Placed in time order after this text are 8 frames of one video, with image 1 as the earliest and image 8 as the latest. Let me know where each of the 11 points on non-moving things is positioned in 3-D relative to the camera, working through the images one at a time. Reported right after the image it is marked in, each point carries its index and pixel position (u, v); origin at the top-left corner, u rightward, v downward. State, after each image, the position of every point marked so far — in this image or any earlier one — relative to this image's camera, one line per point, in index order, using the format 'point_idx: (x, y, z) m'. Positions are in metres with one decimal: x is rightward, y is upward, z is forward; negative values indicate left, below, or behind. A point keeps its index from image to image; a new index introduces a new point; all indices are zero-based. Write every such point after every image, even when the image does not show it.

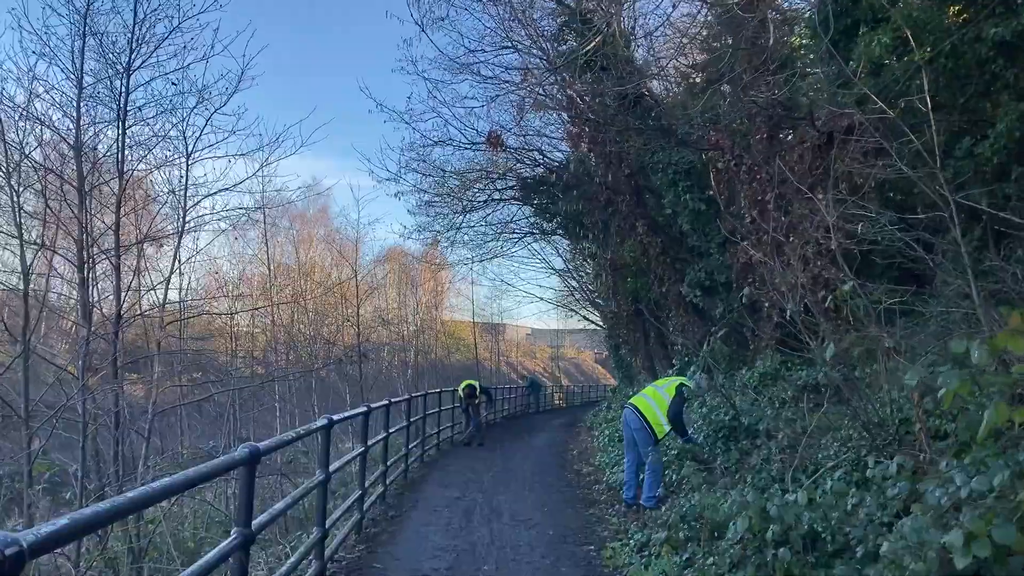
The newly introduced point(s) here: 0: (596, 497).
0: (+1.2, -3.0, +11.7) m
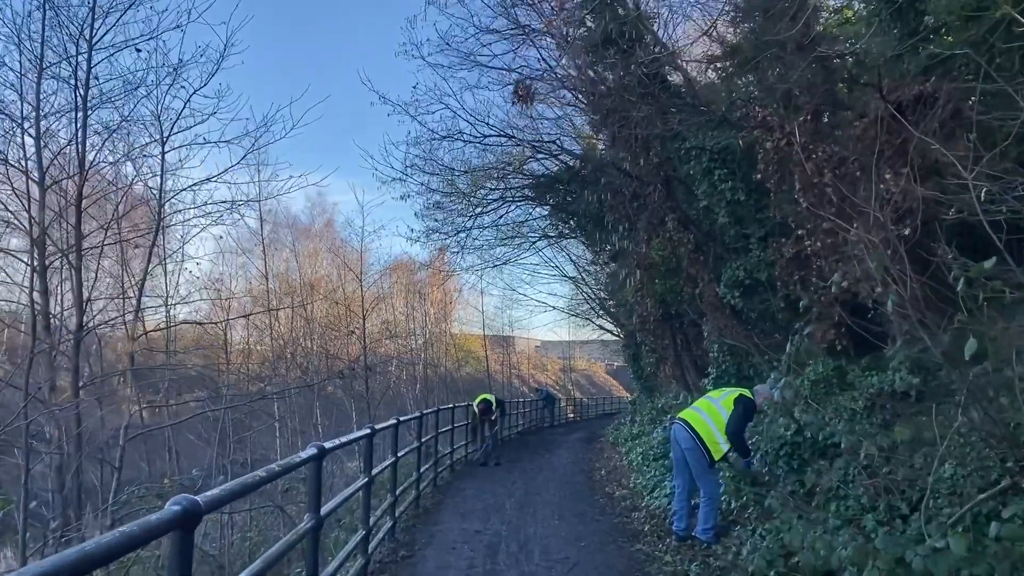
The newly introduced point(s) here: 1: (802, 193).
0: (+1.6, -3.0, +10.2) m
1: (+3.8, +1.3, +10.9) m
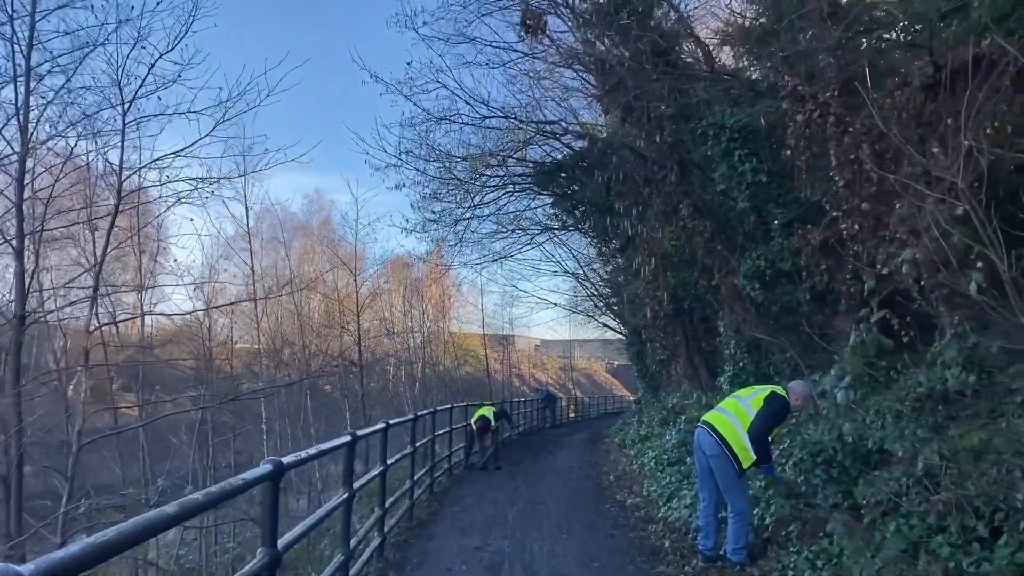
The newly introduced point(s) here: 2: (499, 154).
0: (+1.6, -2.8, +9.1) m
1: (+3.8, +1.4, +9.8) m
2: (-0.3, +2.9, +17.6) m
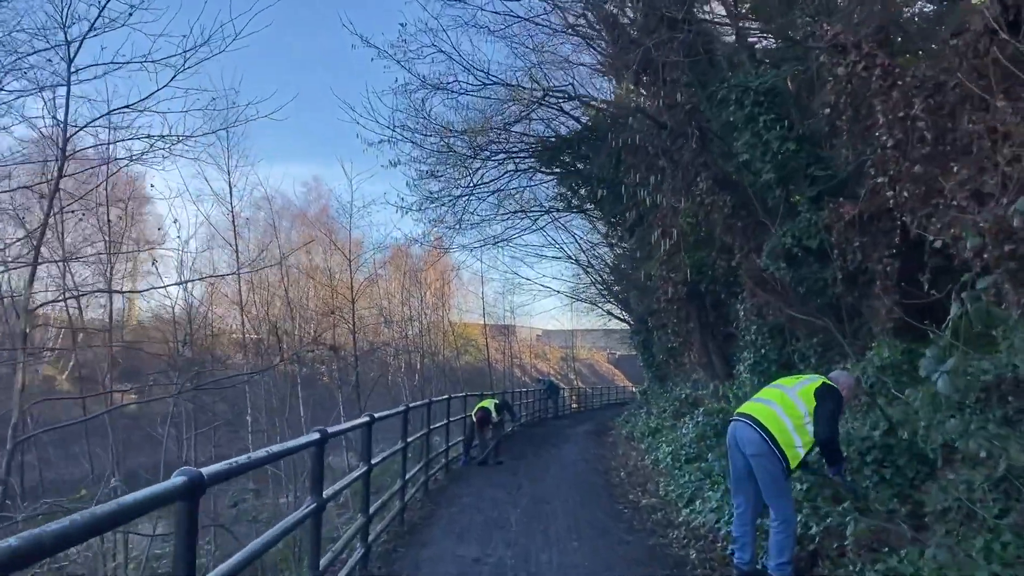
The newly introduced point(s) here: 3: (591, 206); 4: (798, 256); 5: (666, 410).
0: (+1.6, -2.6, +8.0) m
1: (+3.9, +1.7, +8.7) m
2: (-0.2, +3.2, +16.5) m
3: (+1.9, +2.0, +19.8) m
4: (+4.2, +0.5, +12.1) m
5: (+3.3, -2.6, +17.5) m
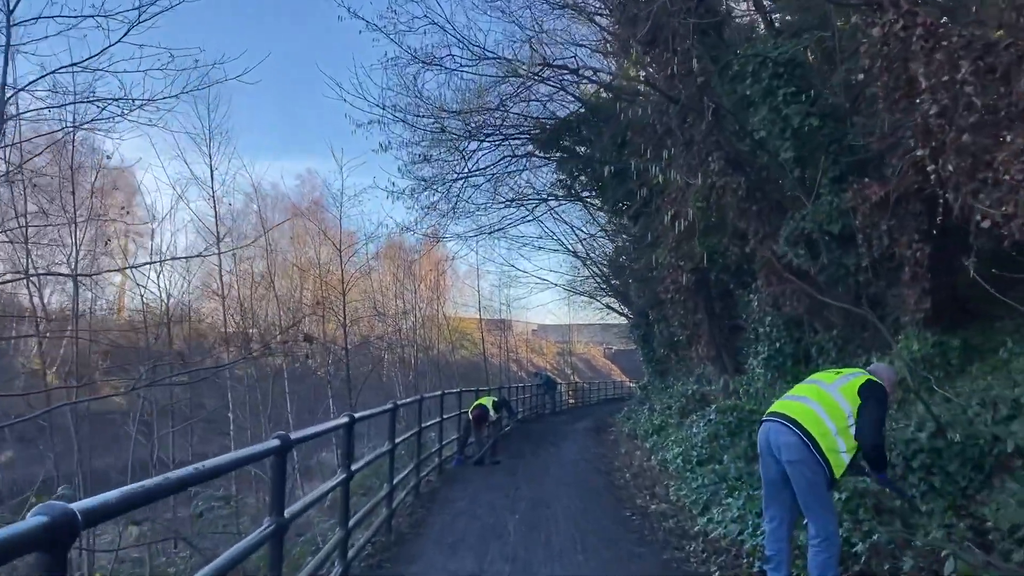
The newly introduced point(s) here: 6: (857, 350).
0: (+1.6, -2.4, +7.1) m
1: (+3.9, +1.8, +7.8) m
2: (-0.3, +3.4, +15.6) m
3: (+1.8, +2.2, +18.9) m
4: (+4.2, +0.6, +11.2) m
5: (+3.2, -2.4, +16.7) m
6: (+4.8, -0.9, +11.4) m
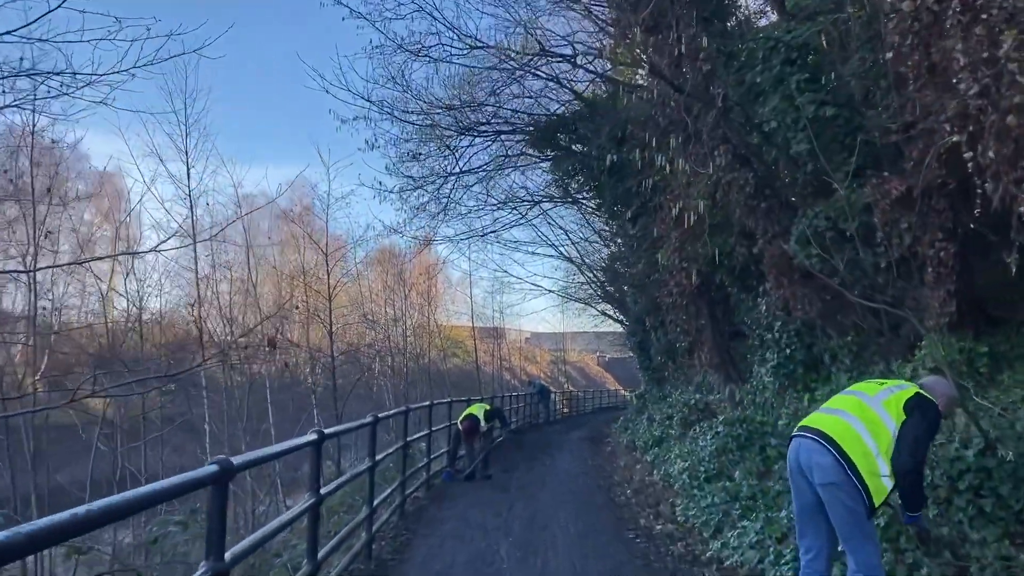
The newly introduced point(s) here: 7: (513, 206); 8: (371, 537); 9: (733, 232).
0: (+1.6, -2.4, +6.4) m
1: (+3.8, +1.8, +7.1) m
2: (-0.4, +3.3, +14.8) m
3: (+1.7, +2.1, +18.2) m
4: (+4.1, +0.6, +10.5) m
5: (+3.1, -2.5, +15.9) m
6: (+4.7, -0.9, +10.7) m
7: (0.0, +2.0, +19.6) m
8: (-1.4, -2.4, +8.1) m
9: (+3.1, +0.8, +11.8) m
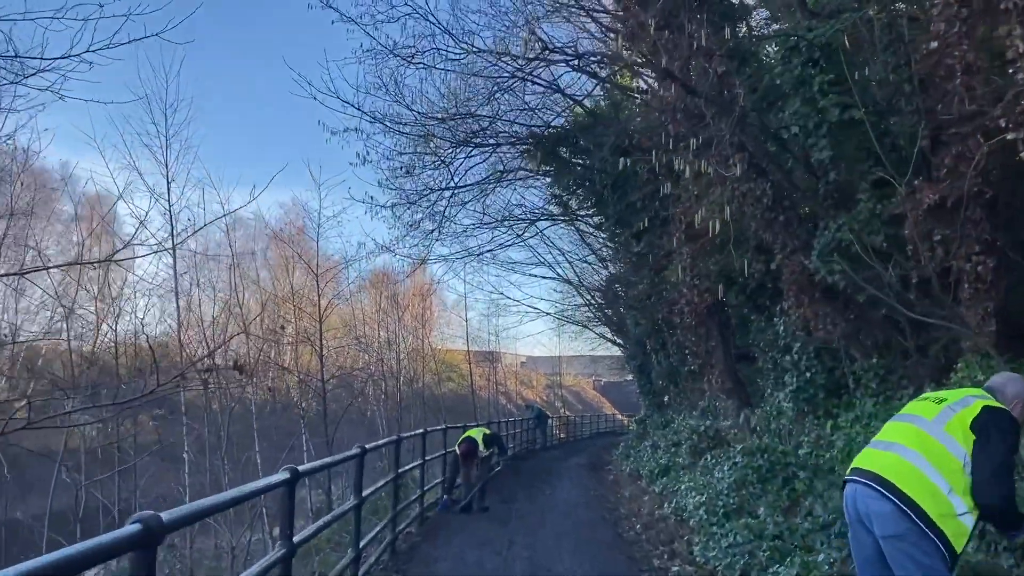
0: (+1.6, -2.5, +5.5) m
1: (+3.8, +1.7, +6.3) m
2: (-0.4, +3.0, +14.1) m
3: (+1.6, +1.6, +17.5) m
4: (+4.1, +0.4, +9.7) m
5: (+3.0, -2.8, +15.0) m
6: (+4.7, -1.1, +9.9) m
7: (0.0, +1.5, +18.8) m
8: (-1.4, -2.6, +7.2) m
9: (+3.1, +0.5, +11.0) m
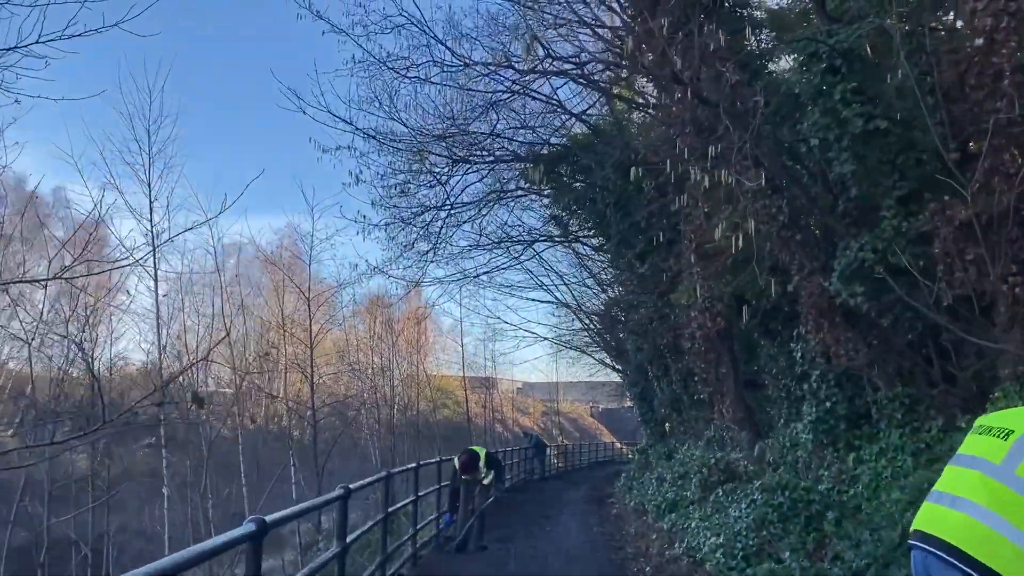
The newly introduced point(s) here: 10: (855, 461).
0: (+1.6, -2.6, +4.8) m
1: (+3.8, +1.5, +5.7) m
2: (-0.4, +2.6, +13.5) m
3: (+1.6, +1.1, +16.8) m
4: (+4.1, +0.1, +9.1) m
5: (+3.0, -3.3, +14.3) m
6: (+4.7, -1.4, +9.2) m
7: (-0.1, +0.9, +18.2) m
8: (-1.4, -2.8, +6.4) m
9: (+3.1, +0.3, +10.4) m
10: (+4.0, -2.0, +9.6) m
